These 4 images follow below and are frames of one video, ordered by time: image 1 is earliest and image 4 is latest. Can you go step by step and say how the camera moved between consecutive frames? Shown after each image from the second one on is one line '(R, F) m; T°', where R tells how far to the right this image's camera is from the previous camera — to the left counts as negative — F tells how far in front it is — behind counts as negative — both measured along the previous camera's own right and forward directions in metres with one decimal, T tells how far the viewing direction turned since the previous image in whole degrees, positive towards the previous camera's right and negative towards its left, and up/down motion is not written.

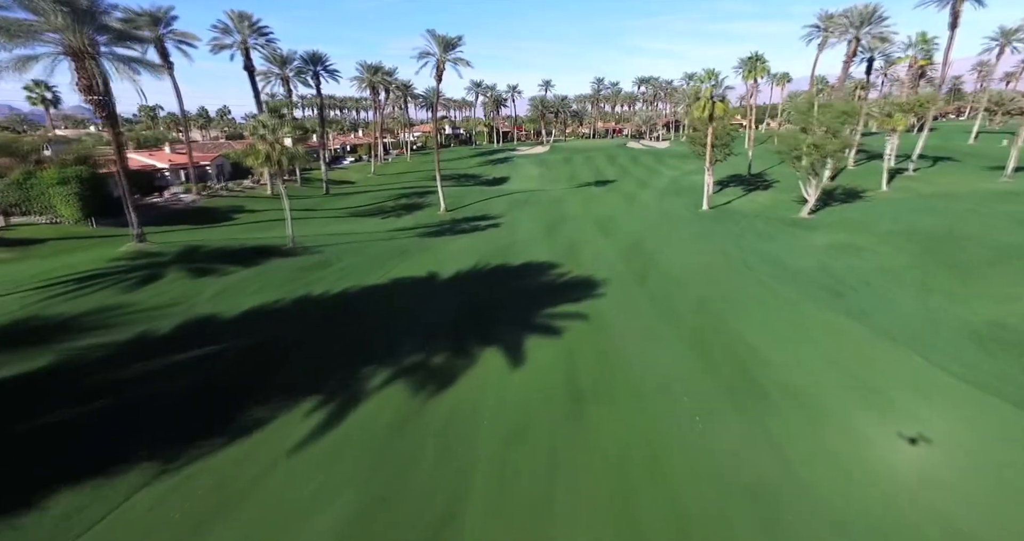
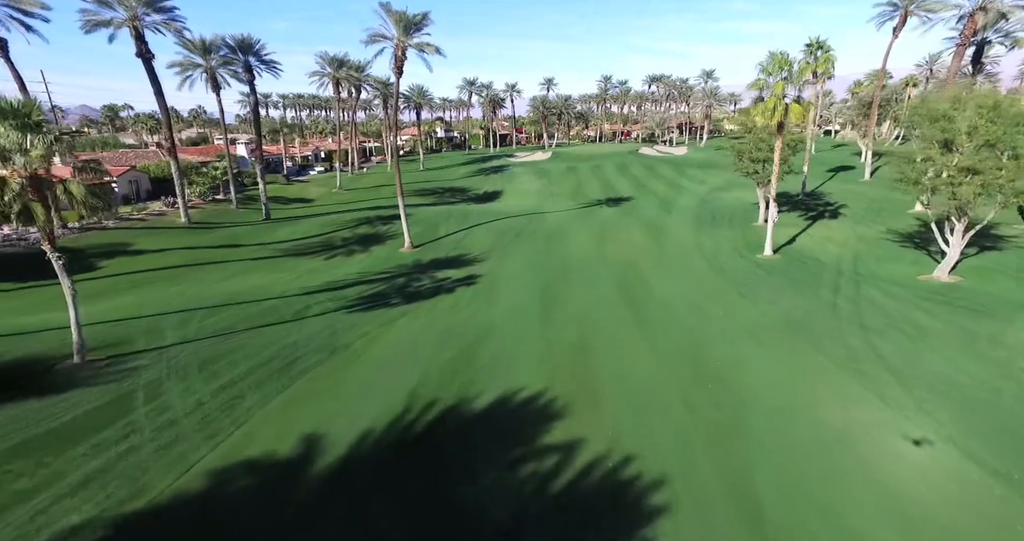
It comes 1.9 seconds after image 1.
(+0.9, +10.0) m; 0°
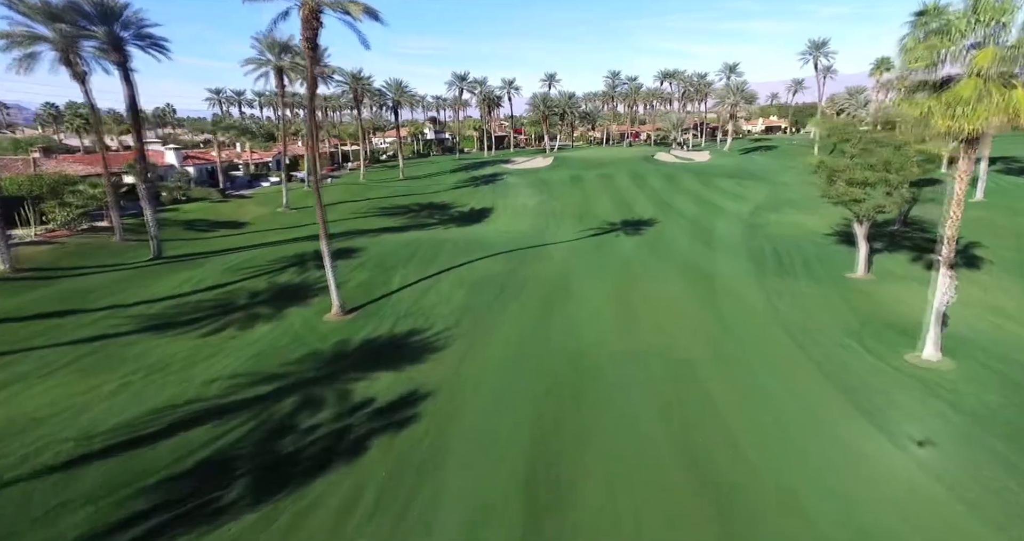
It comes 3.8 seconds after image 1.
(+0.8, +10.5) m; 0°
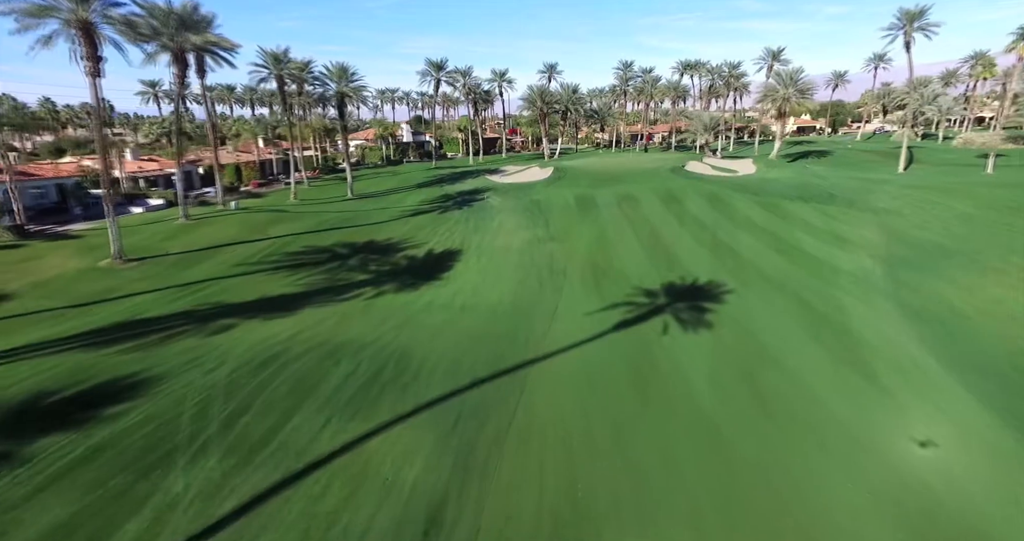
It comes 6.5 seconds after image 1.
(+1.5, +16.4) m; 0°
